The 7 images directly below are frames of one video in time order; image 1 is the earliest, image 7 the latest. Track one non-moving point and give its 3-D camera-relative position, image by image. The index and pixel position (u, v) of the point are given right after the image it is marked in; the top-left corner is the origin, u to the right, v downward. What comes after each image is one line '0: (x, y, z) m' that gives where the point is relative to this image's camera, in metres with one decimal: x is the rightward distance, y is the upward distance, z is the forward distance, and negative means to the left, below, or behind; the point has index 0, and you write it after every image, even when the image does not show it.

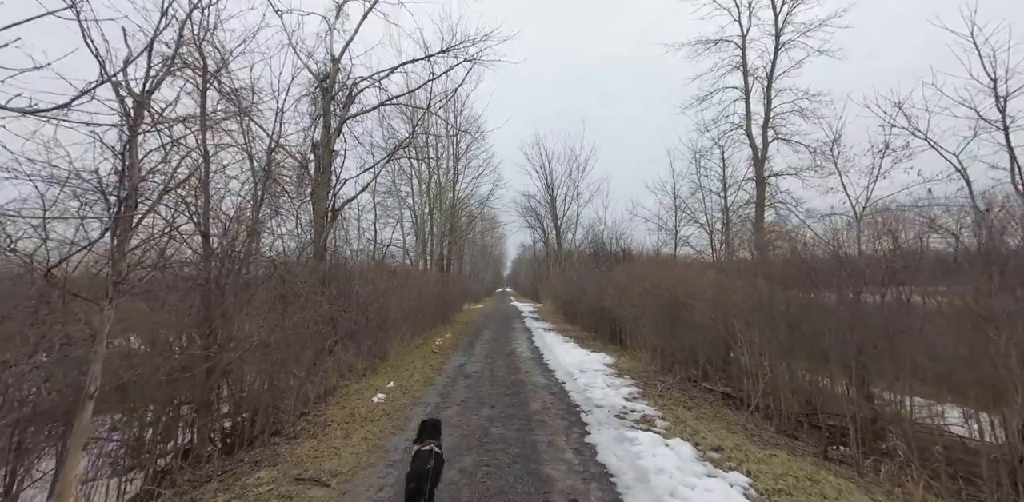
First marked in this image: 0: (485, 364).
0: (-0.6, -2.7, +10.4) m
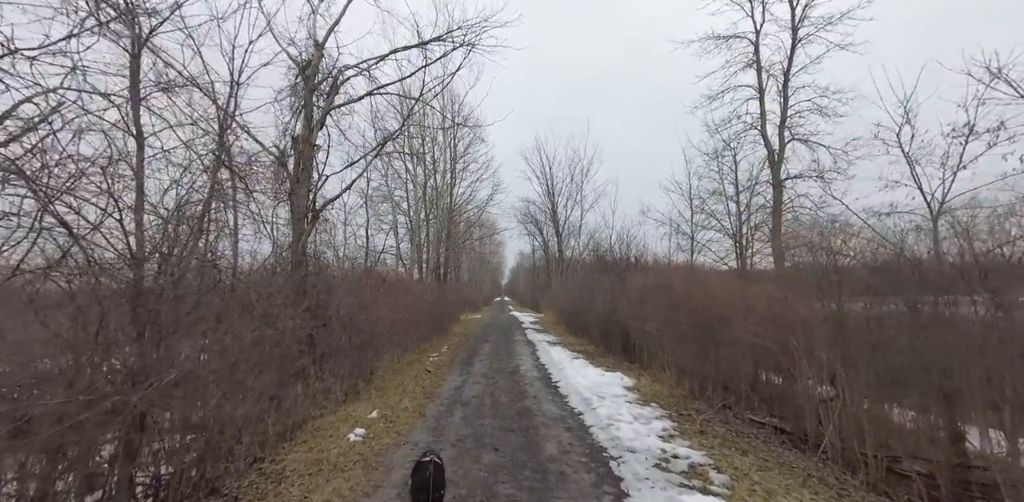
0: (-0.5, -2.8, +9.1) m
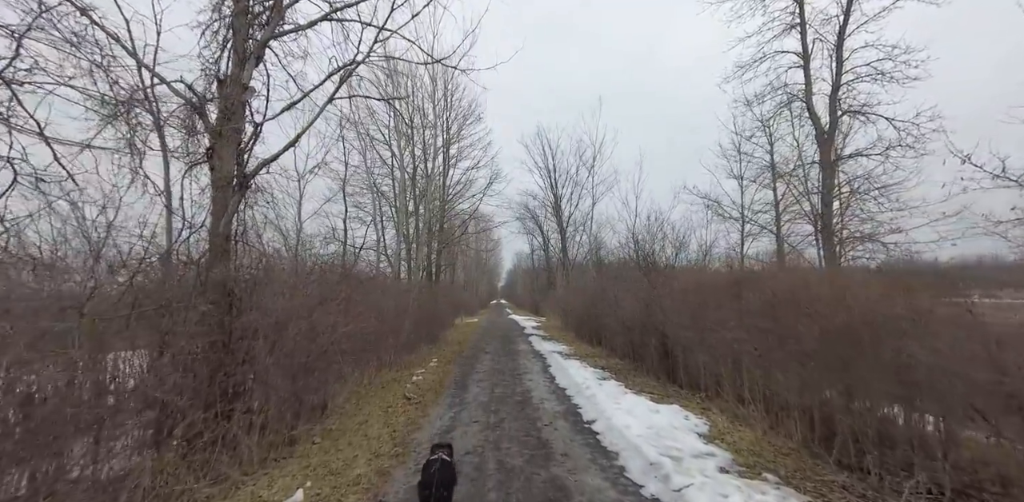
0: (-0.4, -2.5, +6.2) m
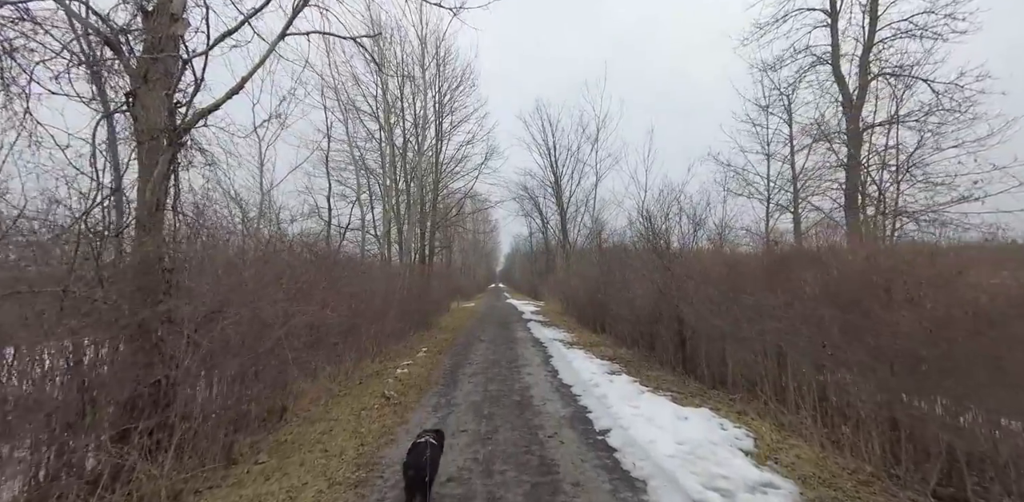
0: (-0.4, -2.2, +5.0) m
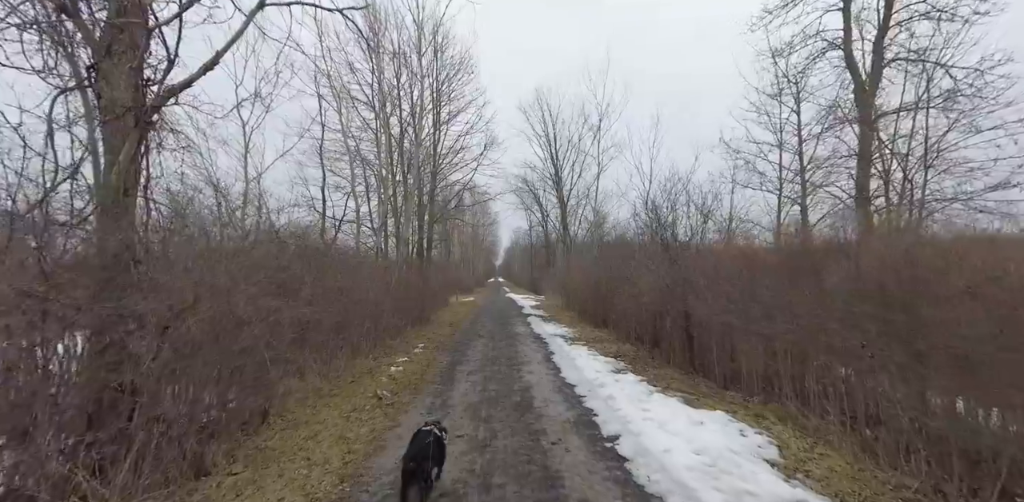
0: (-0.4, -2.1, +4.6) m
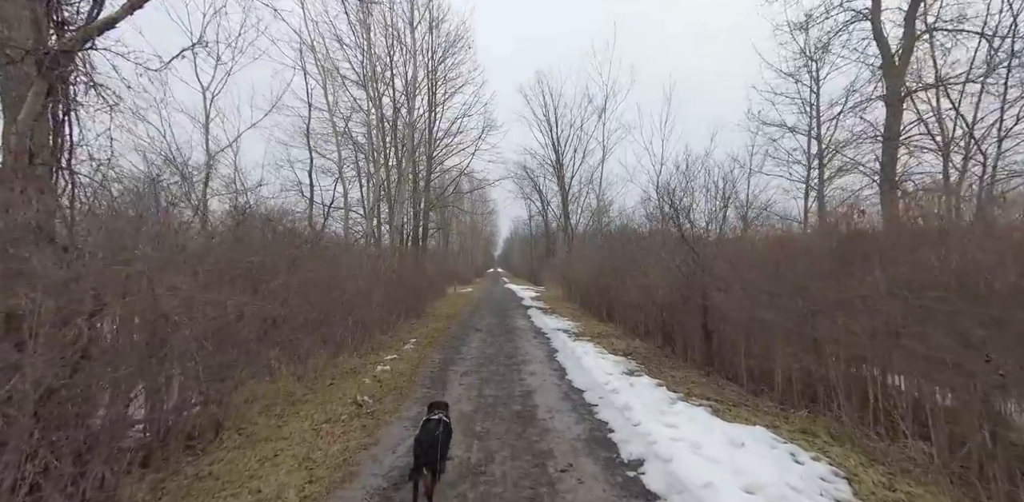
0: (-0.4, -1.9, +3.7) m
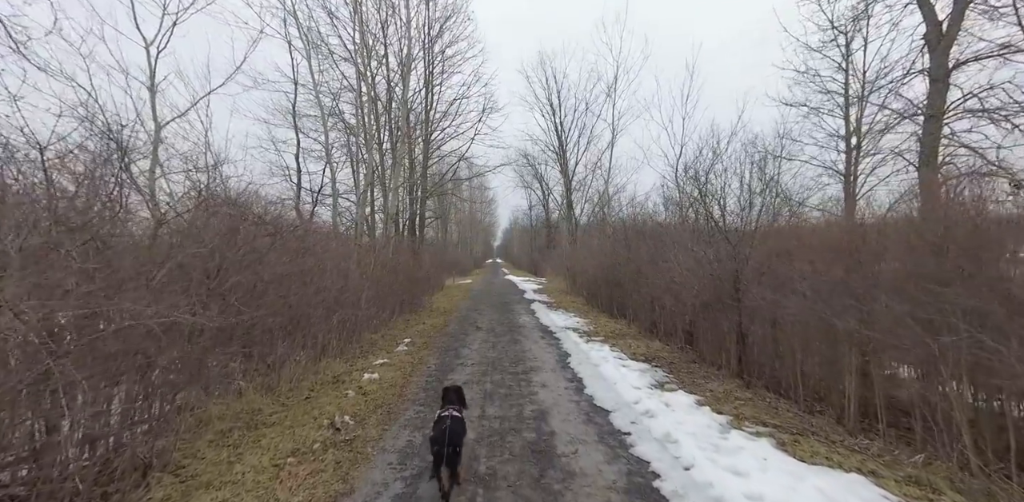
0: (-0.3, -1.9, +2.6) m
